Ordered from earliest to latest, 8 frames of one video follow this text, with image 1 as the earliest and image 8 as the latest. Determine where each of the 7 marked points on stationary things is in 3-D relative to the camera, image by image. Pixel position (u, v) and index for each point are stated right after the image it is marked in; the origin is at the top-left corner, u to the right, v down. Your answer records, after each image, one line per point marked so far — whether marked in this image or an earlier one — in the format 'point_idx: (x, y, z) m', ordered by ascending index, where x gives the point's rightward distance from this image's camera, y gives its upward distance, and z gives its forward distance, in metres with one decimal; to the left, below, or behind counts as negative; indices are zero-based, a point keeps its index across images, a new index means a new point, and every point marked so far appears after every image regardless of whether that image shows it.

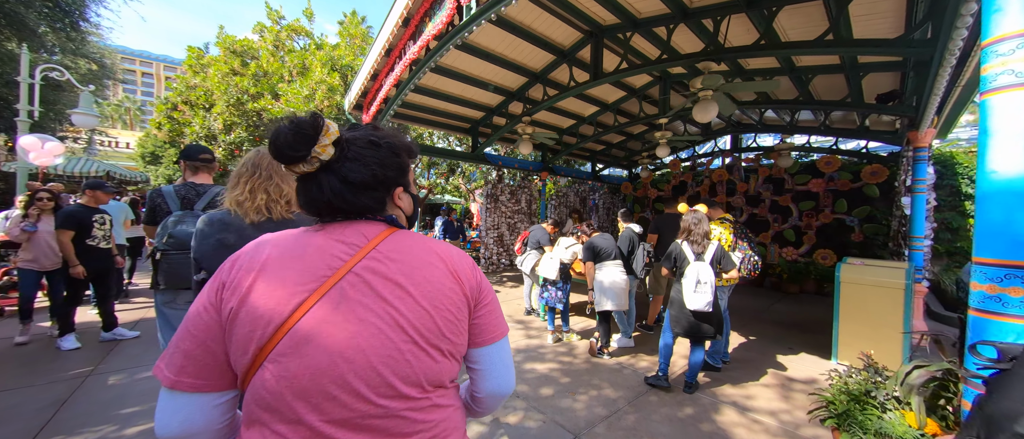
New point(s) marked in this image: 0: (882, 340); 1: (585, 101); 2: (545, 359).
0: (+3.6, -1.2, +3.0) m
1: (+1.5, +2.4, +6.4) m
2: (+0.3, -1.4, +3.3) m
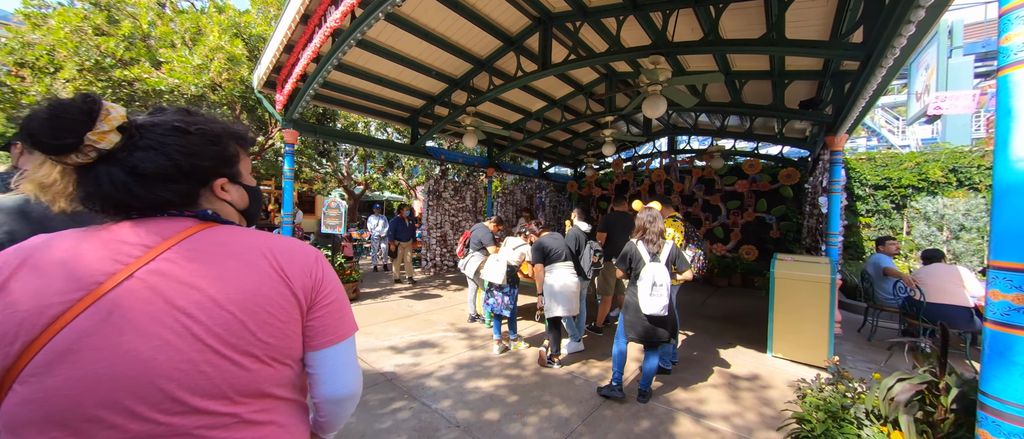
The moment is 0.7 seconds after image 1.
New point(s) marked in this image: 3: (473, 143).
0: (+3.0, -1.1, +3.2) m
1: (+0.4, +2.4, +6.2) m
2: (-0.2, -1.4, +2.9) m
3: (-0.7, +1.3, +5.5) m
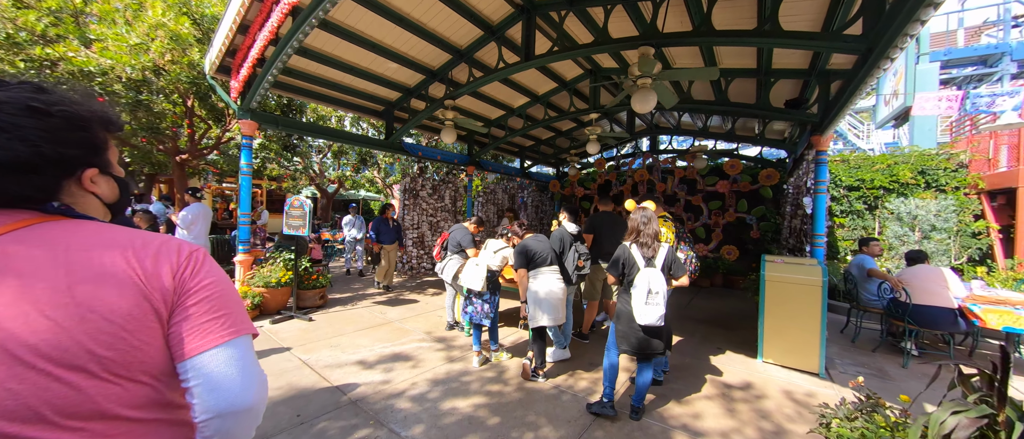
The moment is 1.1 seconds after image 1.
0: (+2.8, -1.1, +3.1) m
1: (+0.1, +2.4, +5.9) m
2: (-0.4, -1.4, +2.6) m
3: (-1.0, +1.3, +5.2) m
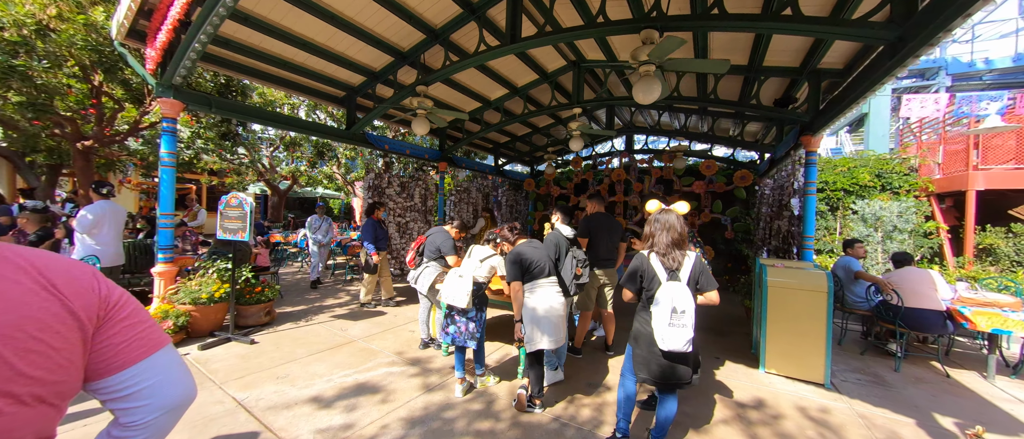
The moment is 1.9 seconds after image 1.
0: (+2.7, -1.2, +2.9) m
1: (-0.3, +2.4, +5.5) m
2: (-0.4, -1.4, +2.1) m
3: (-1.3, +1.3, +4.7) m
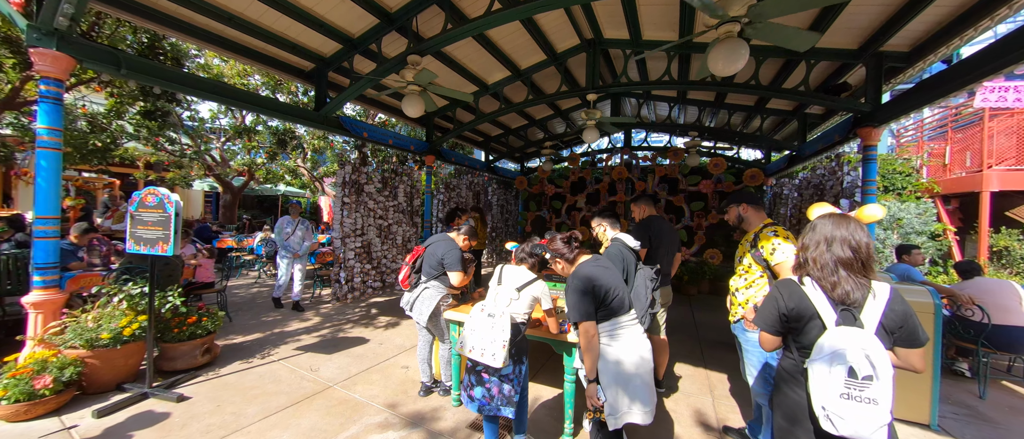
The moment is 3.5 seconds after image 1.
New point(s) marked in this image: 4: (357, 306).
0: (+3.0, -1.2, +2.4) m
1: (-0.2, +2.4, +4.7) m
2: (-0.1, -1.5, +1.4) m
3: (-1.1, +1.3, +3.8) m
4: (-2.3, -1.3, +4.8) m
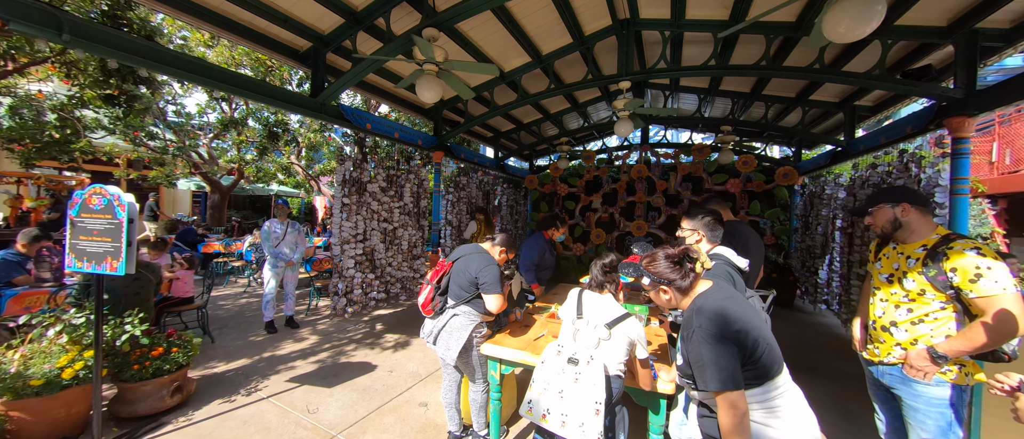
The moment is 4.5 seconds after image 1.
0: (+3.3, -1.2, +1.9) m
1: (0.0, +2.3, +4.2) m
2: (+0.3, -1.5, +0.8) m
3: (-0.8, +1.2, +3.3) m
4: (-2.0, -1.3, +4.2) m
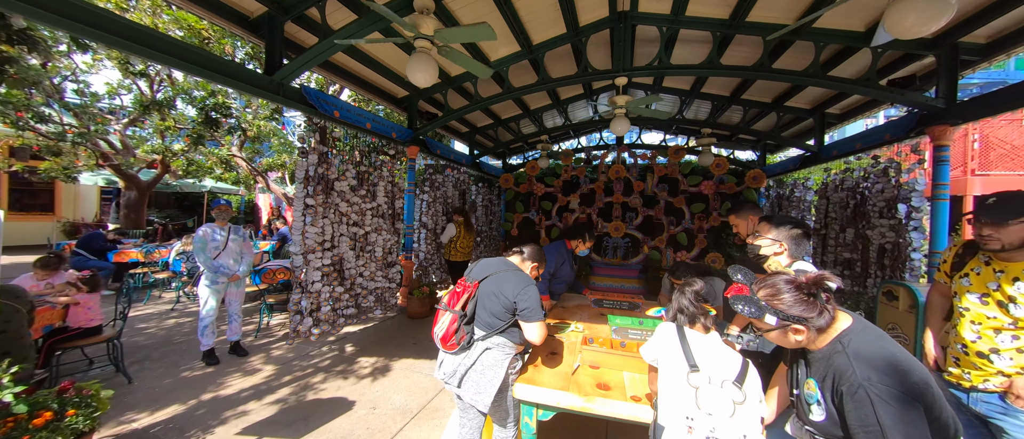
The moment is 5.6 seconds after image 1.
0: (+3.5, -1.3, +2.0) m
1: (-0.1, +2.3, +3.8) m
2: (+0.6, -1.6, +0.5) m
3: (-0.8, +1.2, +2.8) m
4: (-2.1, -1.4, +3.6) m
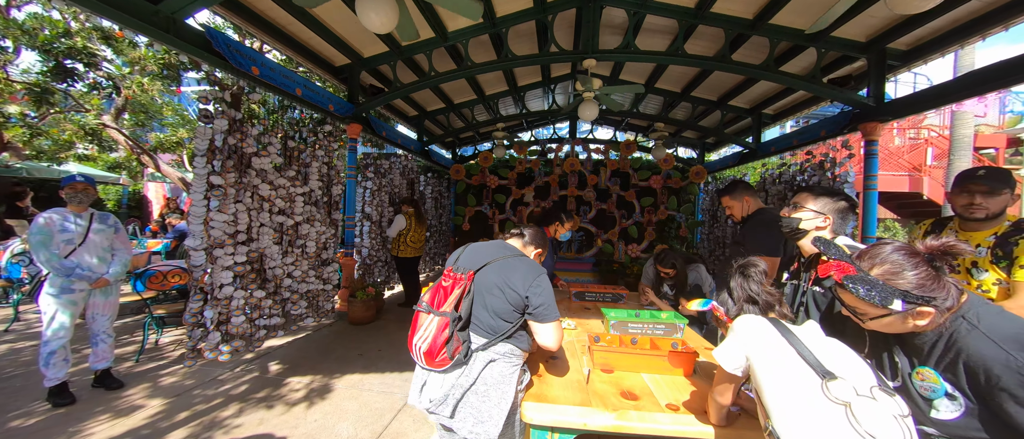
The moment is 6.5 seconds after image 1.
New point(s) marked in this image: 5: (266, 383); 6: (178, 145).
0: (+3.4, -1.2, +2.2) m
1: (-0.4, +2.4, +3.4) m
2: (+0.8, -1.5, +0.3) m
3: (-1.0, +1.3, +2.3) m
4: (-2.4, -1.3, +2.8) m
5: (-2.0, -1.3, +2.6) m
6: (-7.3, +1.6, +7.0) m
